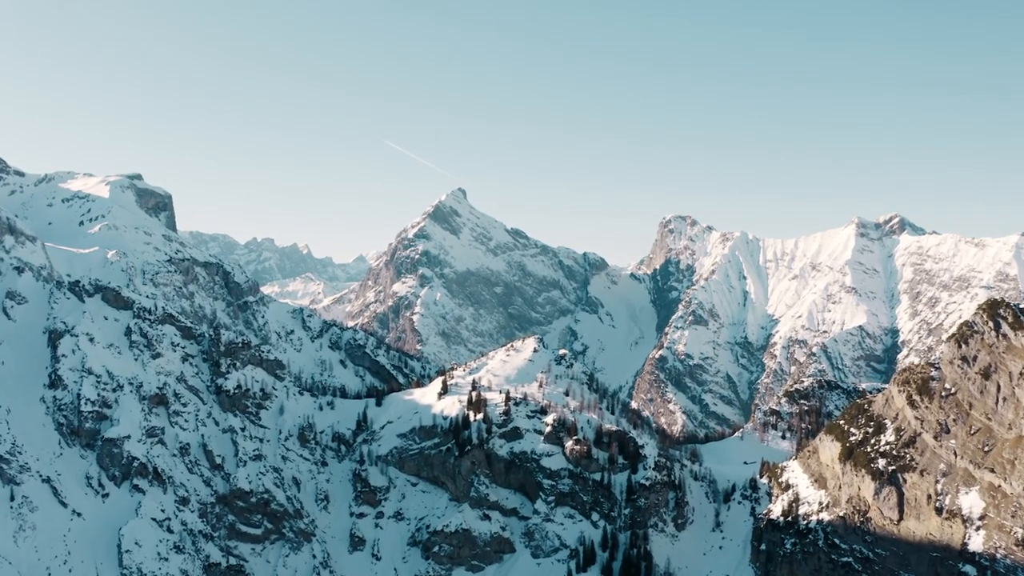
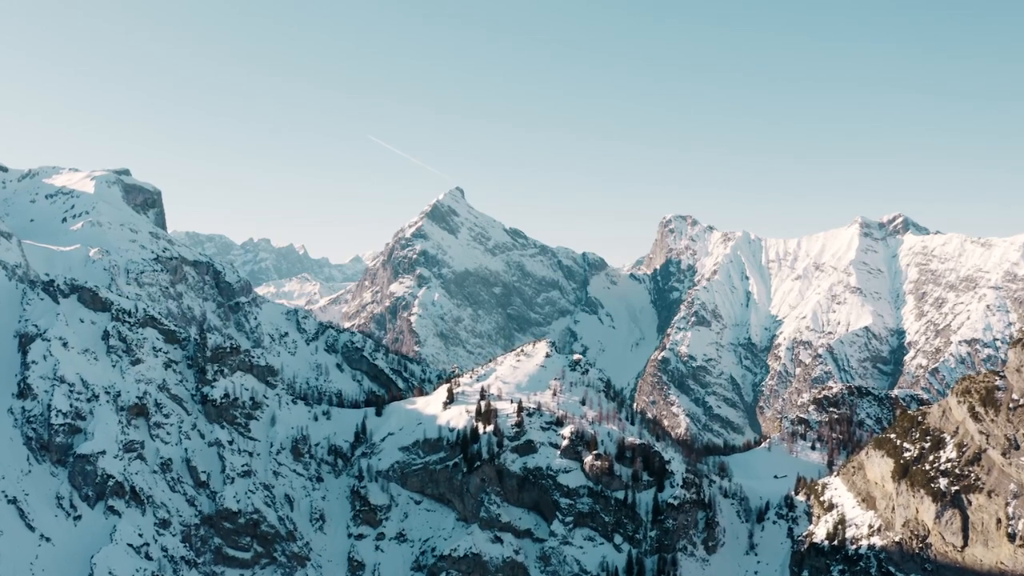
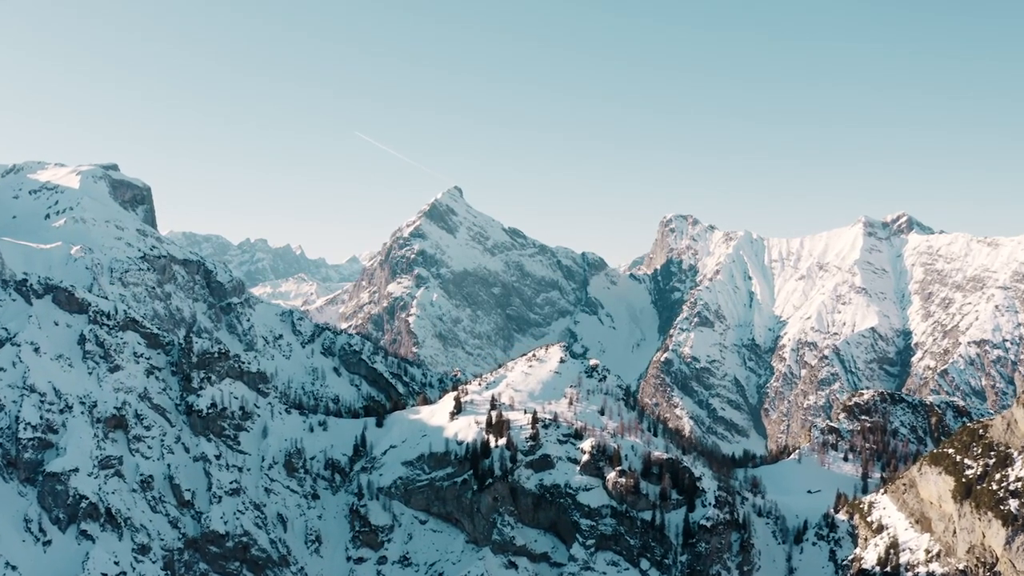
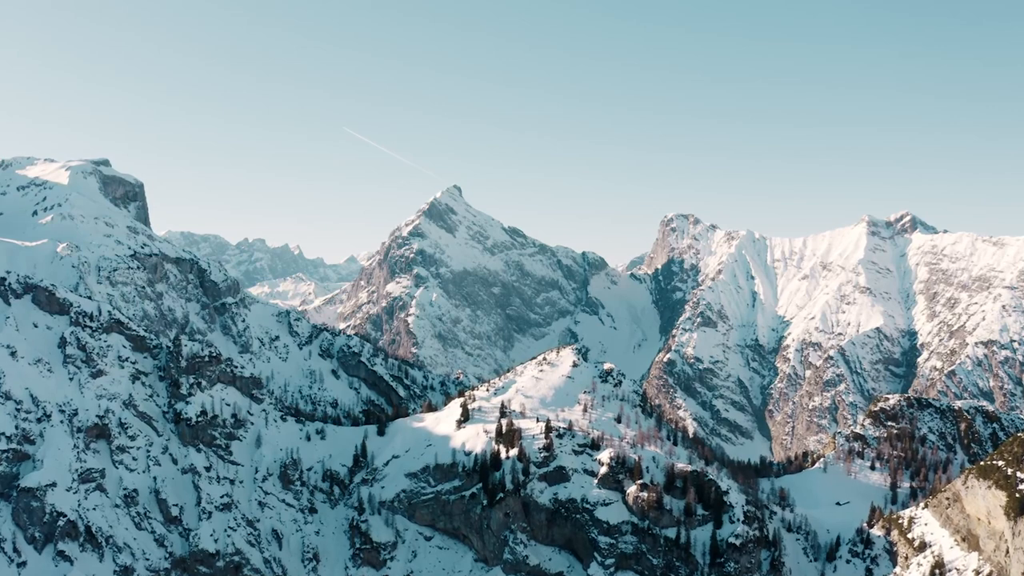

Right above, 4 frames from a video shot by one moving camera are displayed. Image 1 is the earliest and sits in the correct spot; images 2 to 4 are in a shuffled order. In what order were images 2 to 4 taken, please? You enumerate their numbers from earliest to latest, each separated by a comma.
2, 3, 4
